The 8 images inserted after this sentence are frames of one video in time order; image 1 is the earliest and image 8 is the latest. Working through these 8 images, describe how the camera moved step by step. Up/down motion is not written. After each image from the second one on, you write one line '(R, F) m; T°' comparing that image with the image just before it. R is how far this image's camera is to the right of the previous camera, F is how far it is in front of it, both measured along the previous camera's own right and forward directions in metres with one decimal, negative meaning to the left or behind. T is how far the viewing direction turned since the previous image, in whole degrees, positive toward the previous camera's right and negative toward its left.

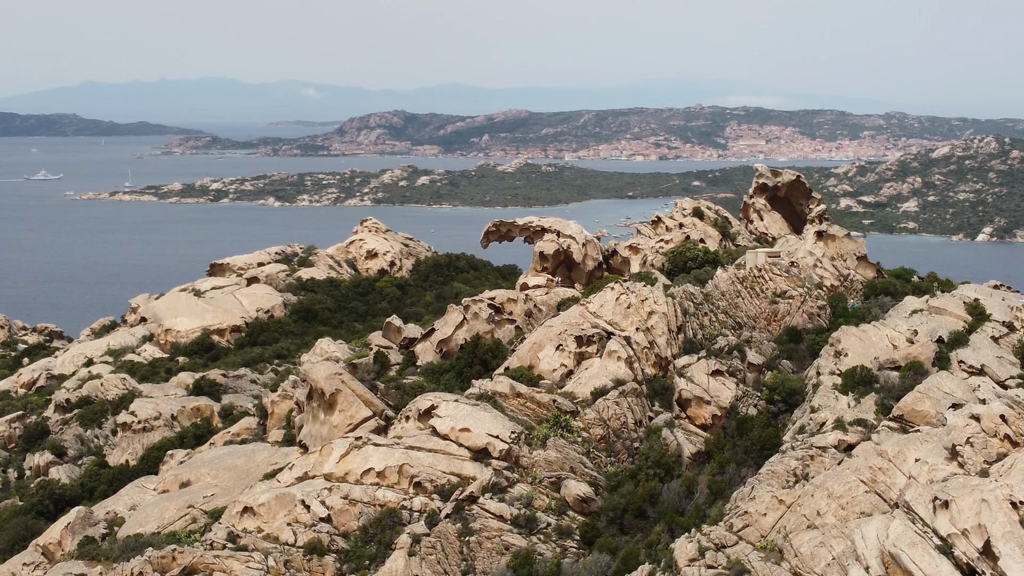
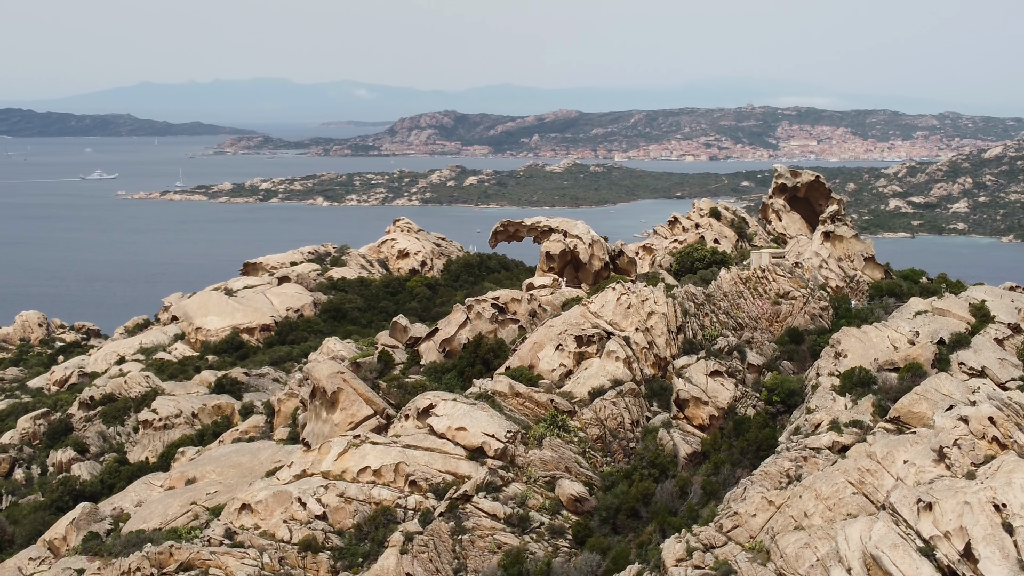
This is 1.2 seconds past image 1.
(+0.5, 0.0) m; -1°
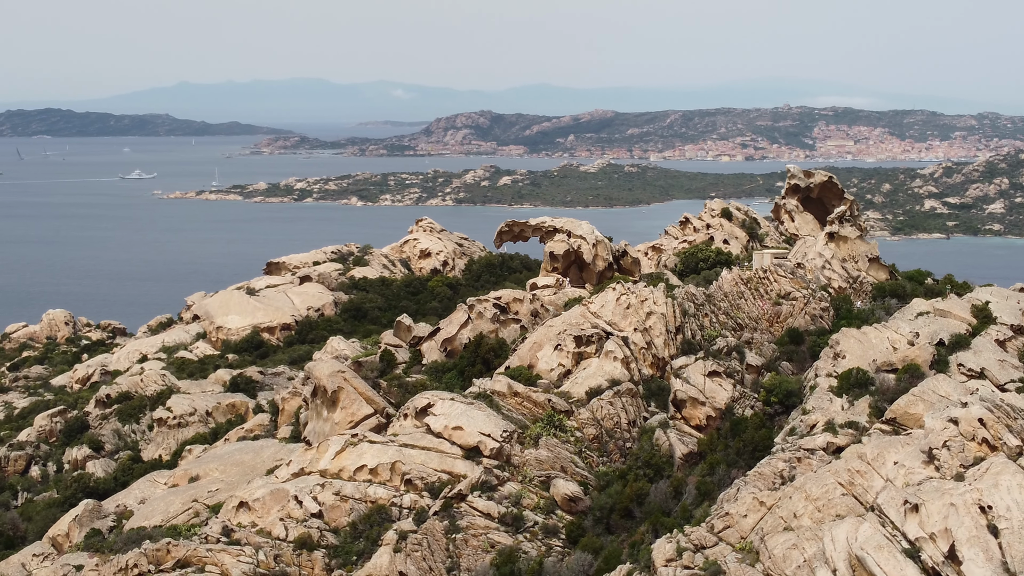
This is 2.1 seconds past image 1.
(+0.3, 0.0) m; -1°
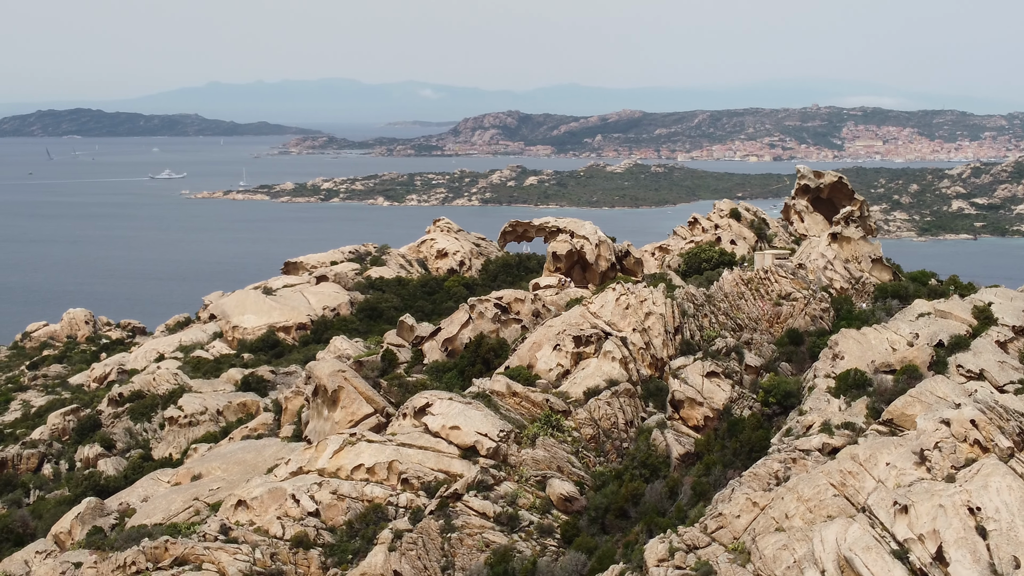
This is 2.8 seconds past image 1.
(+0.3, 0.0) m; -1°
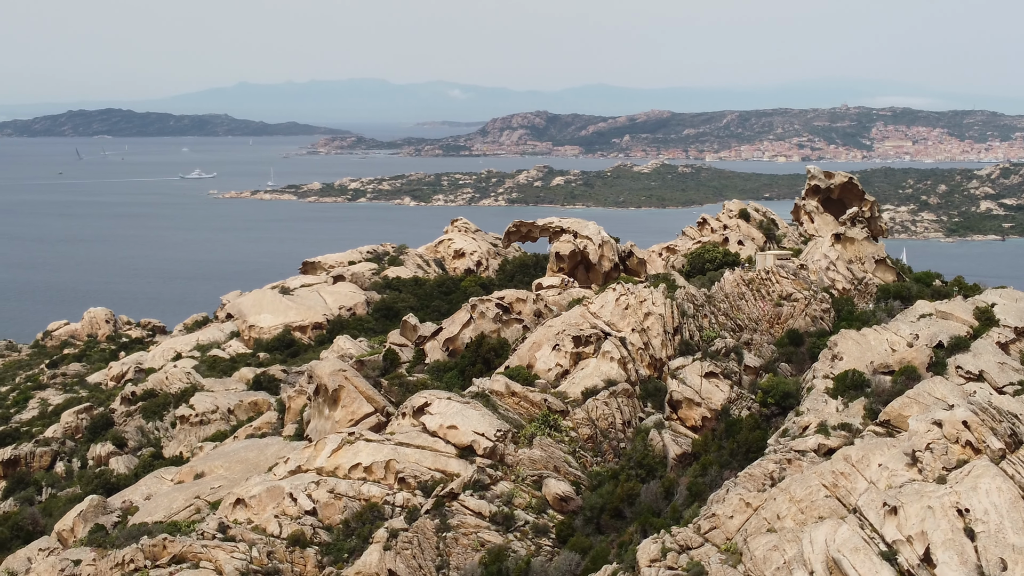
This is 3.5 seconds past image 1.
(+0.3, 0.0) m; -1°
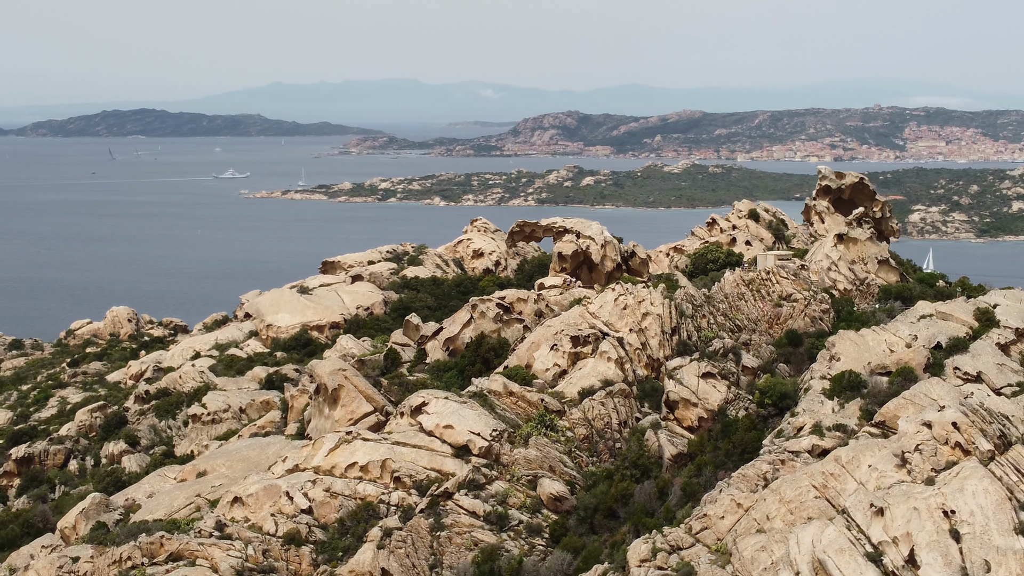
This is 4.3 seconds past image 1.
(+0.3, 0.0) m; -1°
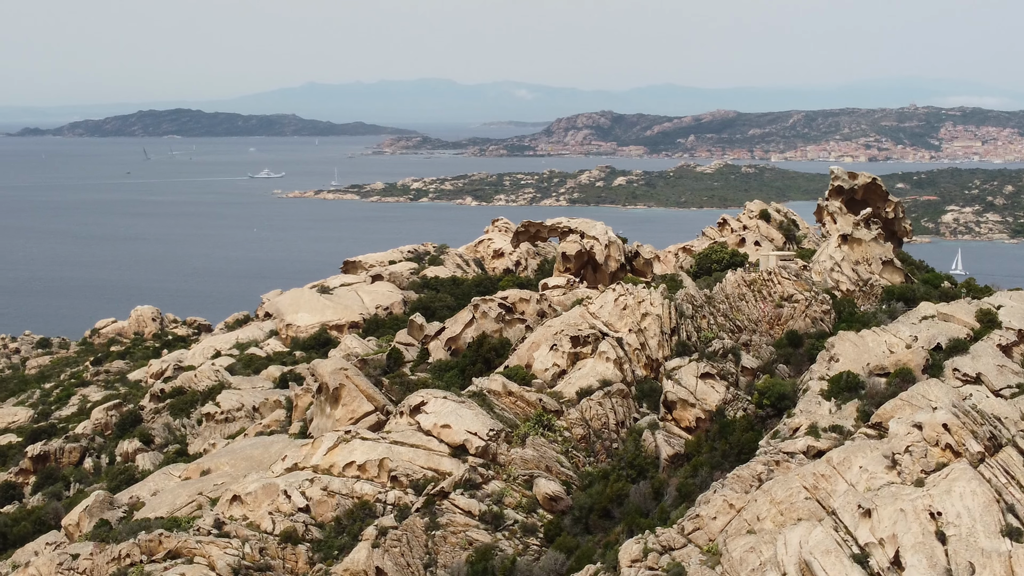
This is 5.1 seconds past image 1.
(+0.3, 0.0) m; -1°
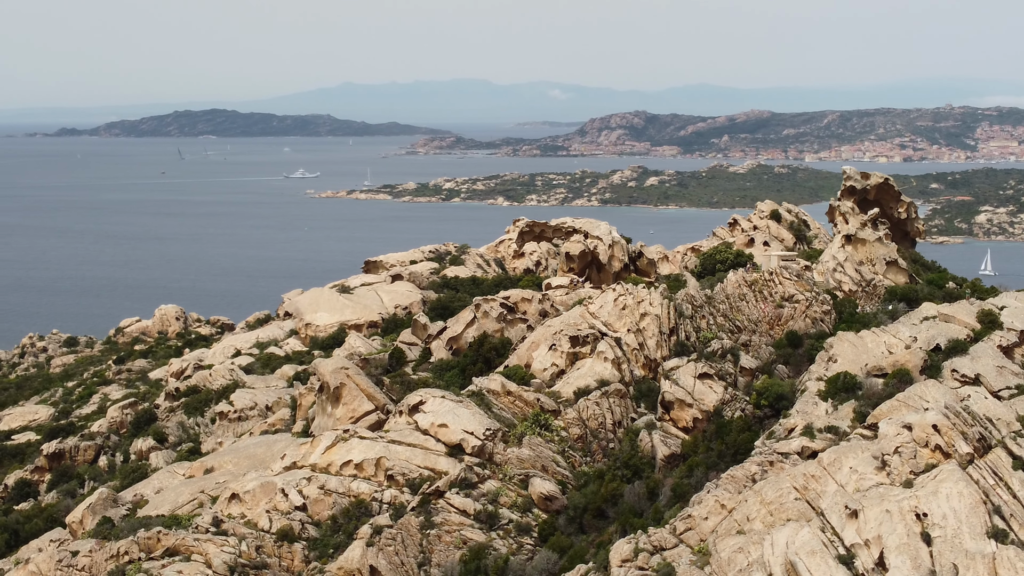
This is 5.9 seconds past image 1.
(+0.3, 0.0) m; -1°
